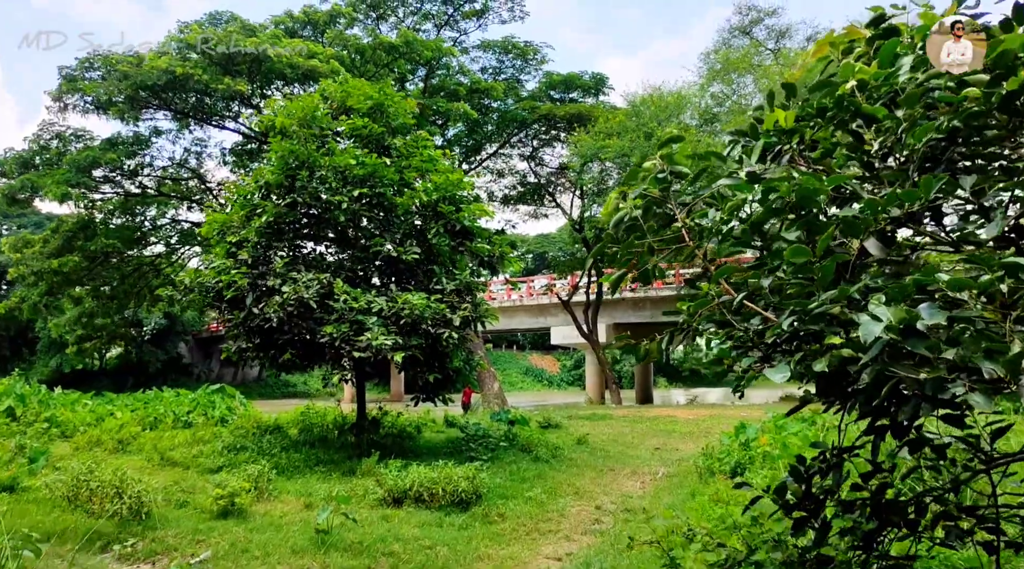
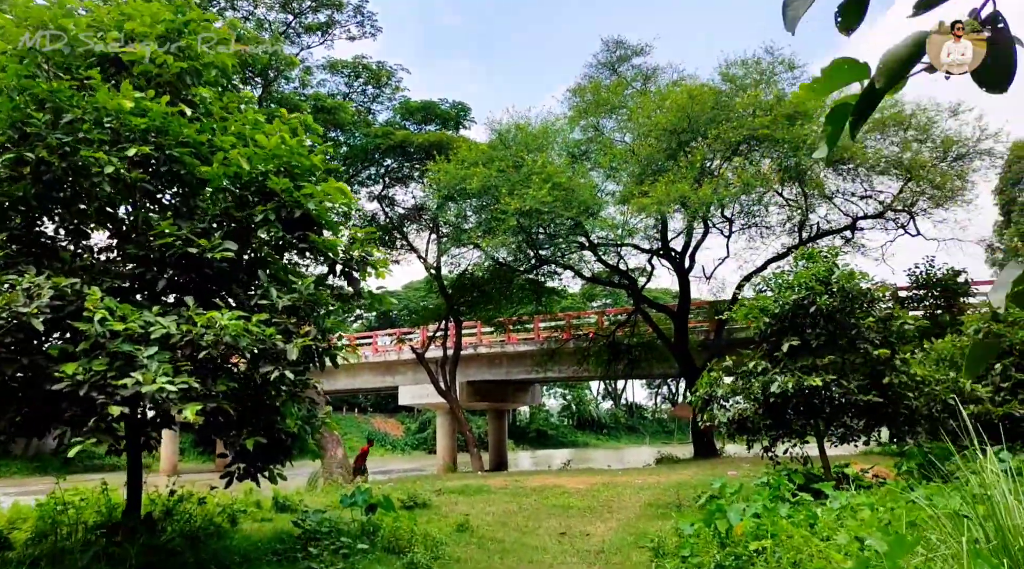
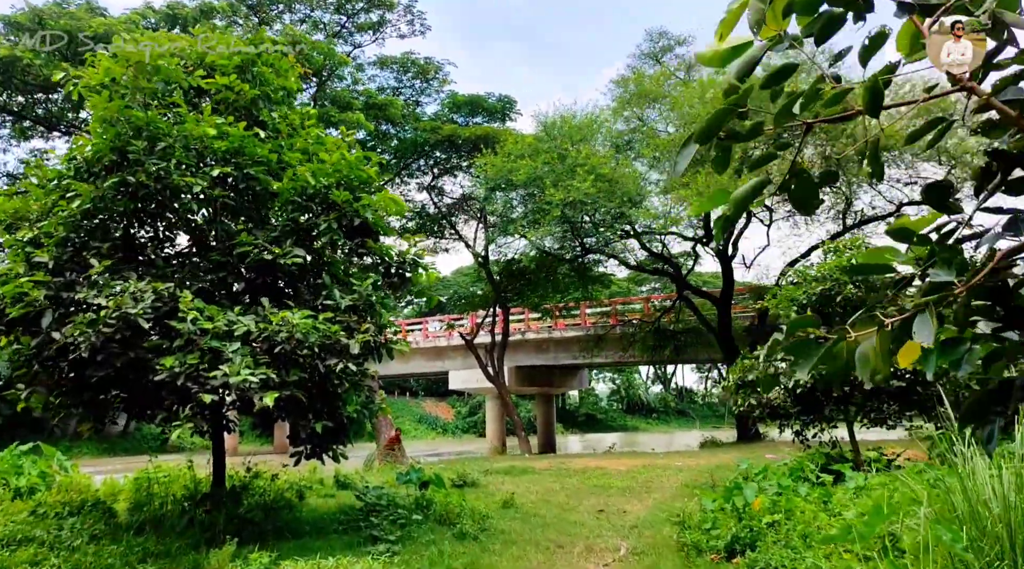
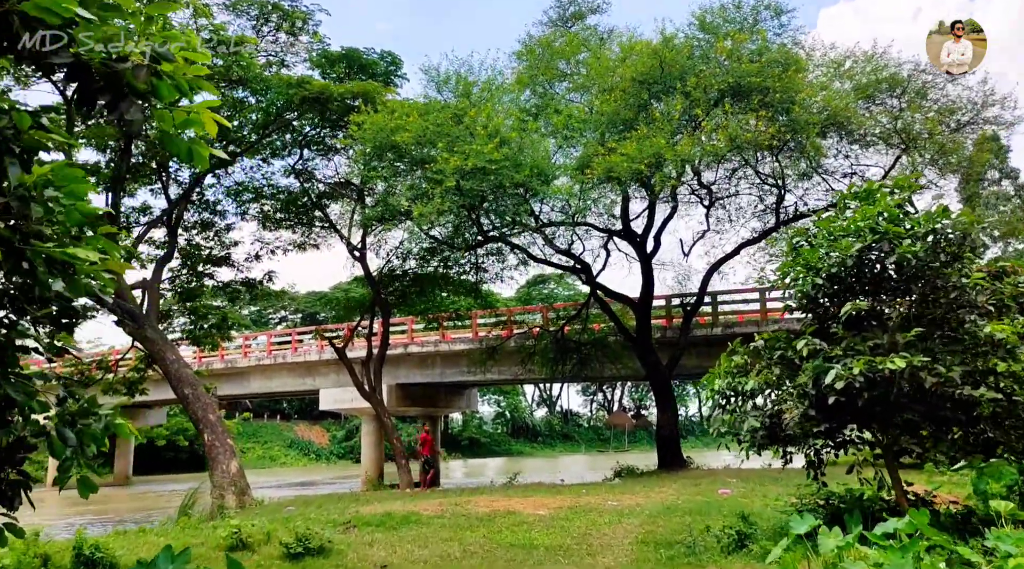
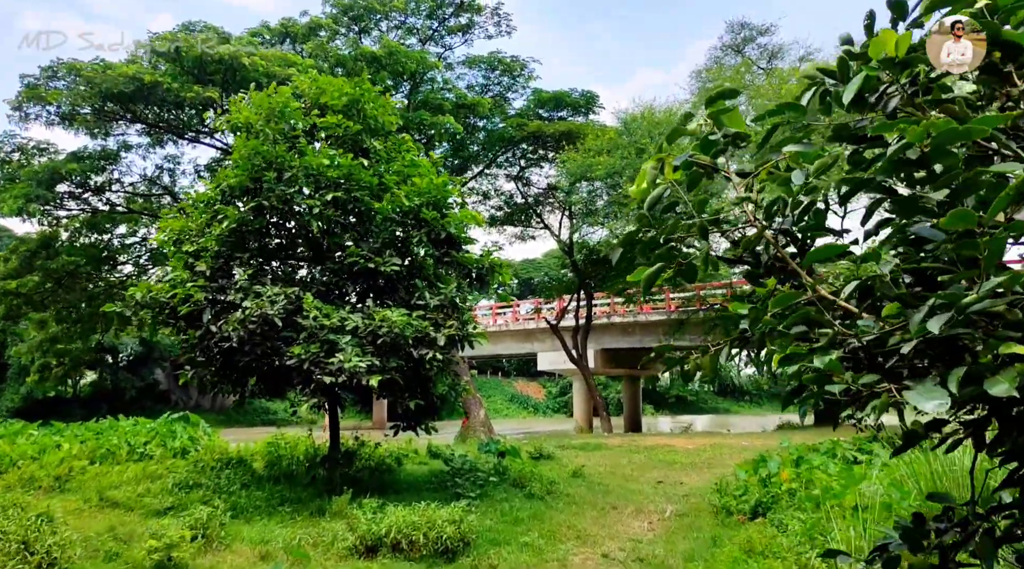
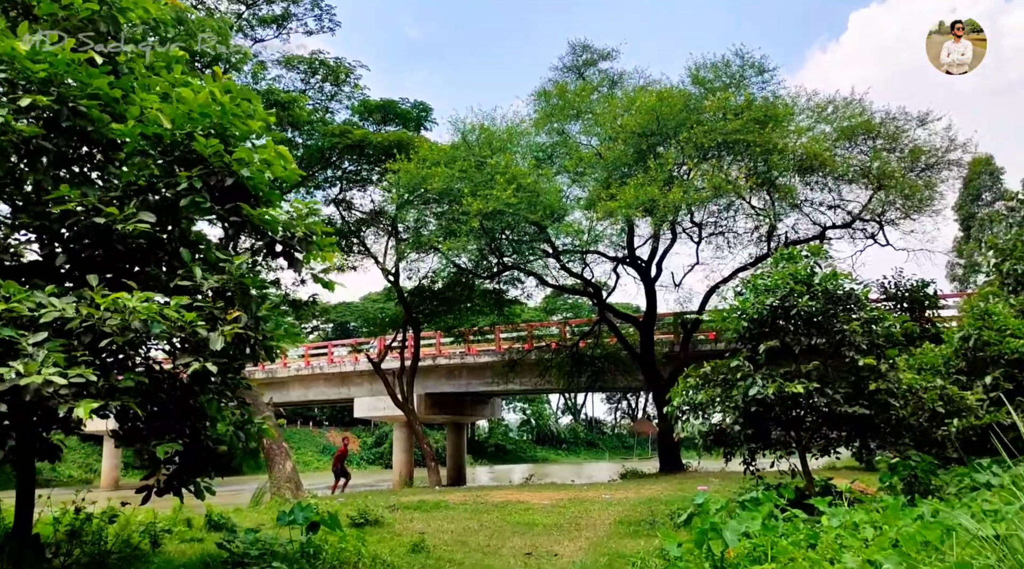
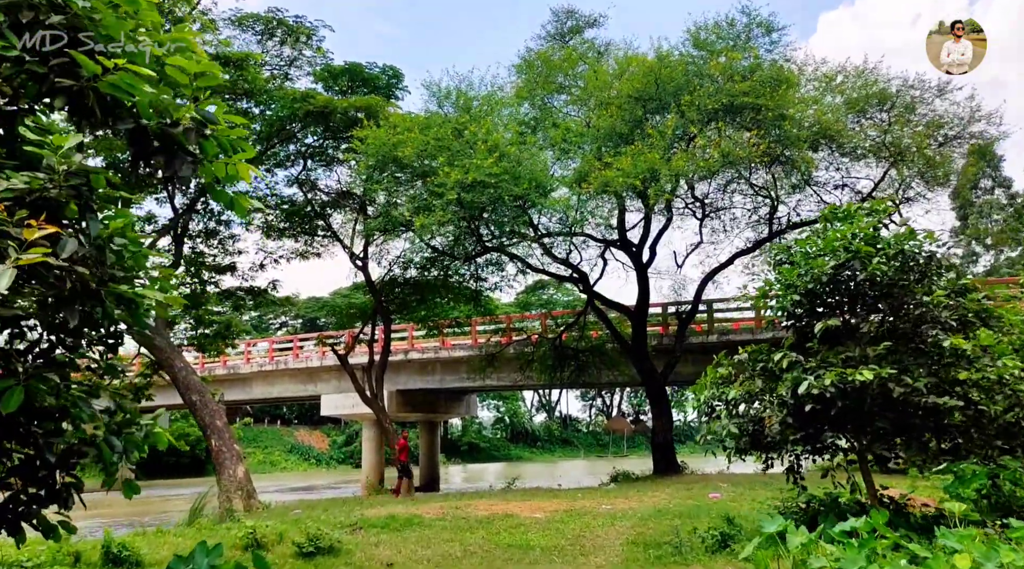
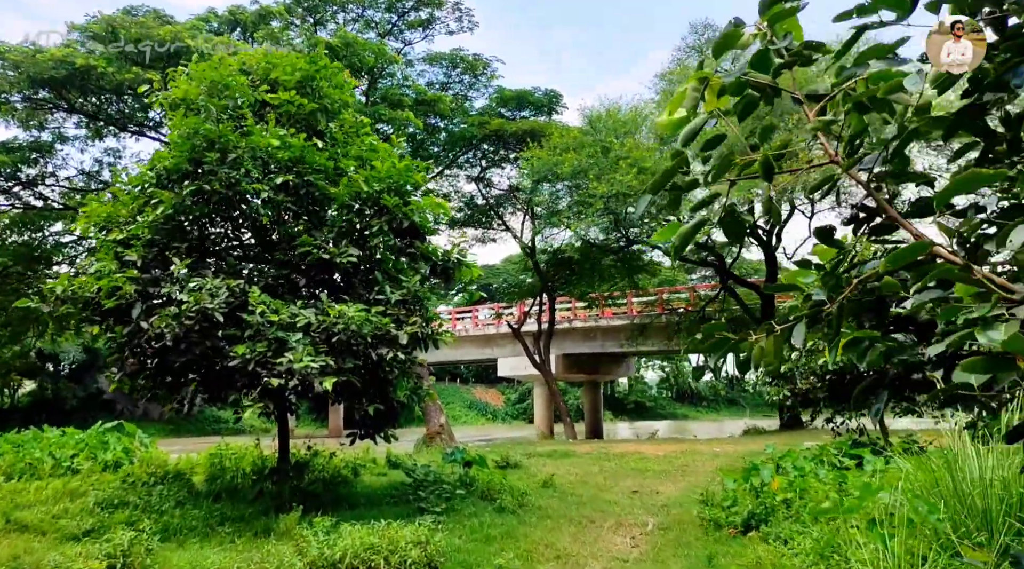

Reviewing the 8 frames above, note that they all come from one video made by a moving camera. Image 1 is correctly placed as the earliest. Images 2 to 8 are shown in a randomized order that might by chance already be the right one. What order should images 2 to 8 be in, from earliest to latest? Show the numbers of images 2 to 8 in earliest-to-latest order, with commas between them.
5, 8, 3, 2, 6, 7, 4
